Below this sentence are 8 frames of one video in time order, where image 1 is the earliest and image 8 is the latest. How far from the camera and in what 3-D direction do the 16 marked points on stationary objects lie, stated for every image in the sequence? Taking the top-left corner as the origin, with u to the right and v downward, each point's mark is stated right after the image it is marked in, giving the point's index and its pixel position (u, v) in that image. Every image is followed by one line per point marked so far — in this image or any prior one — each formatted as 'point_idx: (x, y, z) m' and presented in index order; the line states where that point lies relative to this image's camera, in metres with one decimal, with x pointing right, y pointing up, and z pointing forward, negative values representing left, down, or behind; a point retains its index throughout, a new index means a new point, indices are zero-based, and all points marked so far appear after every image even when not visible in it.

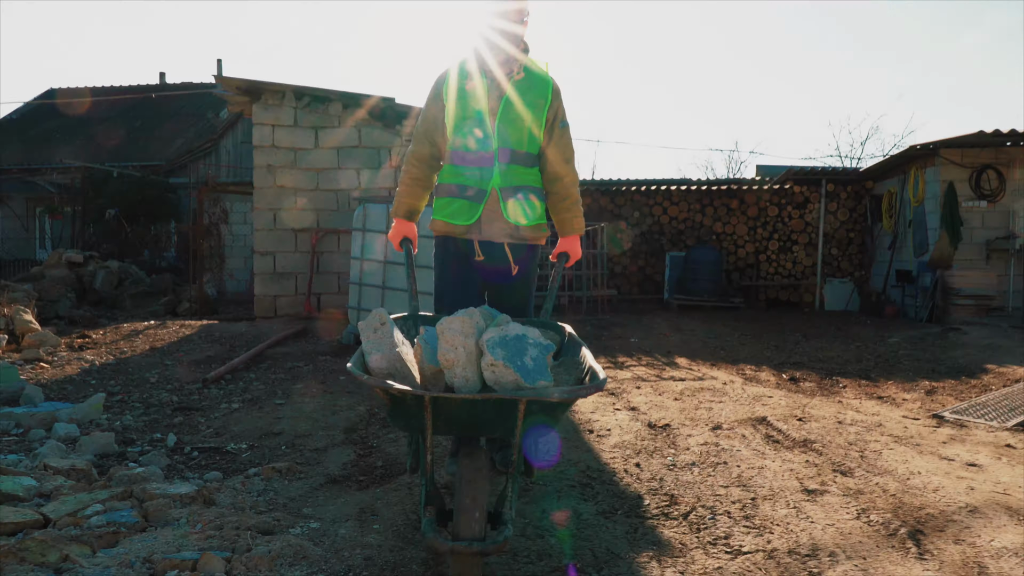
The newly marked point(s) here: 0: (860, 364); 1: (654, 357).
0: (+3.6, -0.8, +7.4) m
1: (+1.4, -0.7, +6.9) m
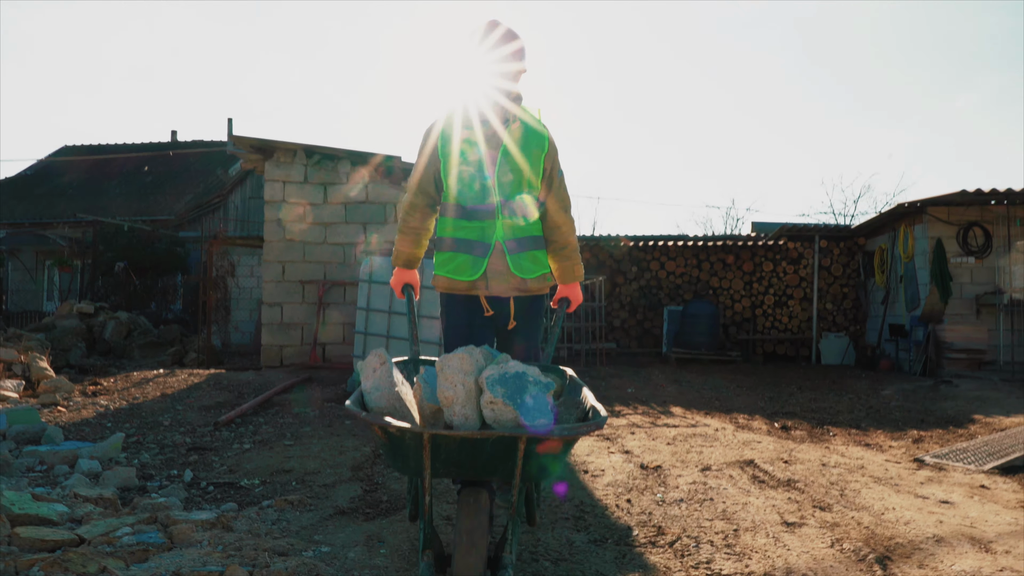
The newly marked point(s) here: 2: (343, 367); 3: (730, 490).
0: (+3.6, -1.3, +7.5) m
1: (+1.4, -1.2, +7.0) m
2: (-2.1, -1.0, +8.9) m
3: (+1.1, -1.0, +3.7) m
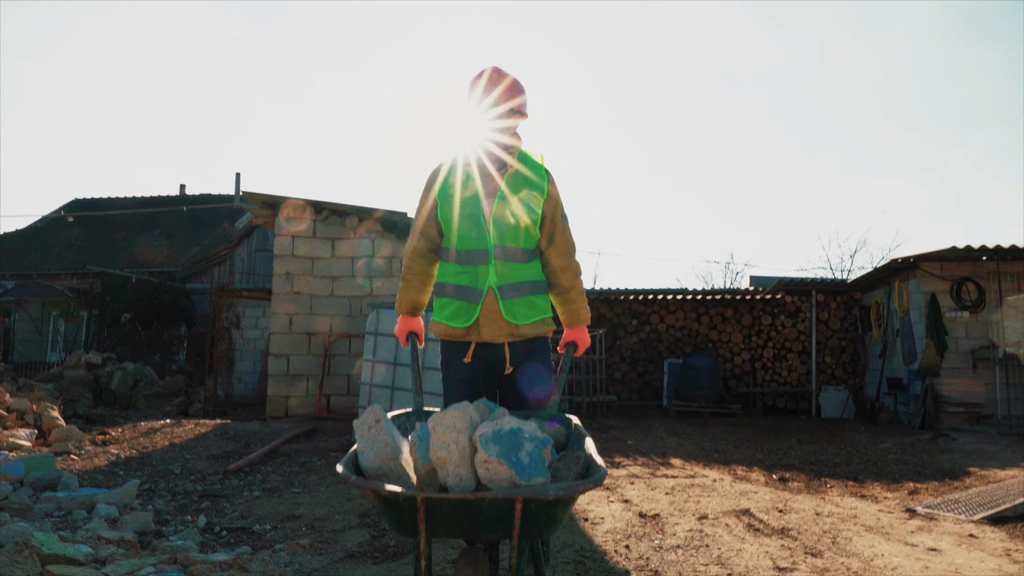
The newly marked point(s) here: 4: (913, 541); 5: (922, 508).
0: (+3.6, -1.9, +7.6) m
1: (+1.4, -1.7, +7.1) m
2: (-2.1, -1.7, +9.0) m
3: (+1.2, -1.3, +3.8) m
4: (+2.2, -1.4, +3.8) m
5: (+2.8, -1.5, +4.8) m
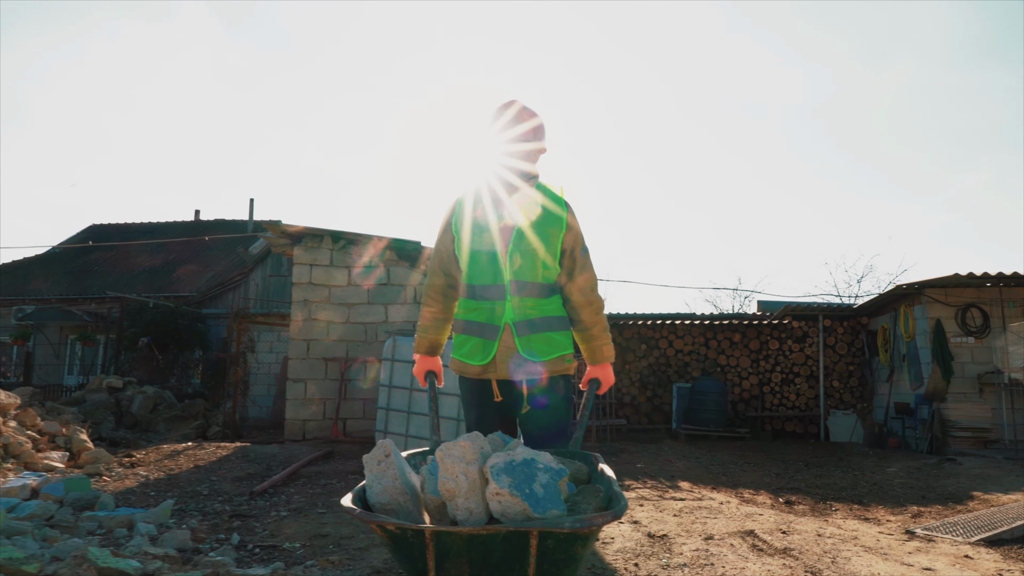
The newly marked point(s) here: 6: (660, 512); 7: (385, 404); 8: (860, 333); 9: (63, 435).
0: (+3.8, -2.2, +7.8) m
1: (+1.5, -2.0, +7.3) m
2: (-1.9, -2.0, +9.2) m
3: (+1.2, -1.5, +4.0) m
4: (+2.3, -1.6, +4.0) m
5: (+2.9, -1.7, +5.0) m
6: (+1.1, -1.7, +5.3) m
7: (-1.4, -1.3, +8.0) m
8: (+7.0, -0.9, +14.1) m
9: (-4.8, -1.6, +7.5) m
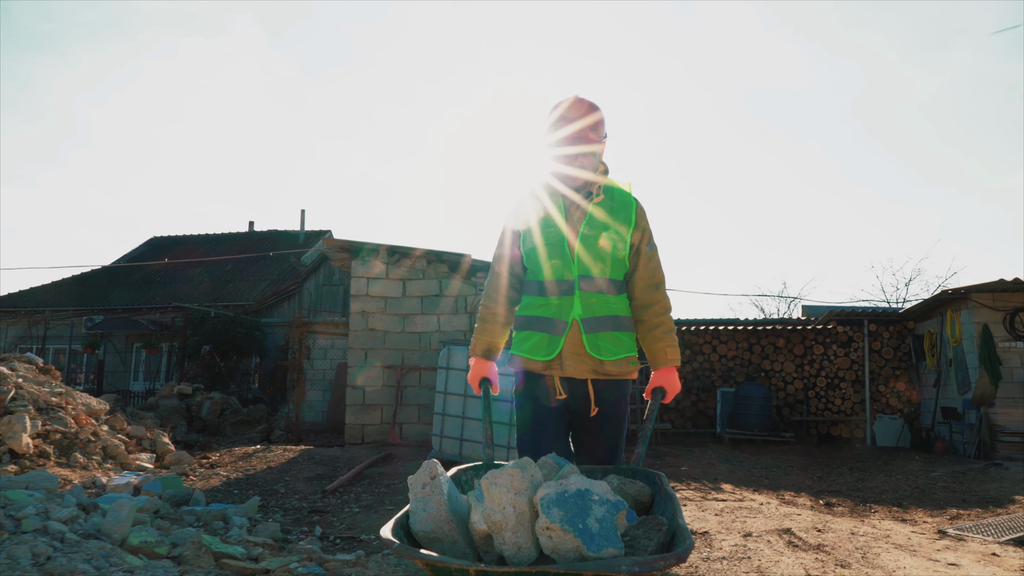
0: (+4.3, -2.3, +7.9) m
1: (+2.1, -2.1, +7.6) m
2: (-1.3, -2.2, +9.8) m
3: (+1.6, -1.6, +4.3) m
4: (+2.6, -1.6, +4.3) m
5: (+3.3, -1.8, +5.2) m
6: (+1.5, -1.8, +5.6) m
7: (-0.9, -1.5, +8.5) m
8: (+7.9, -1.0, +14.1) m
9: (-4.2, -1.7, +8.2) m
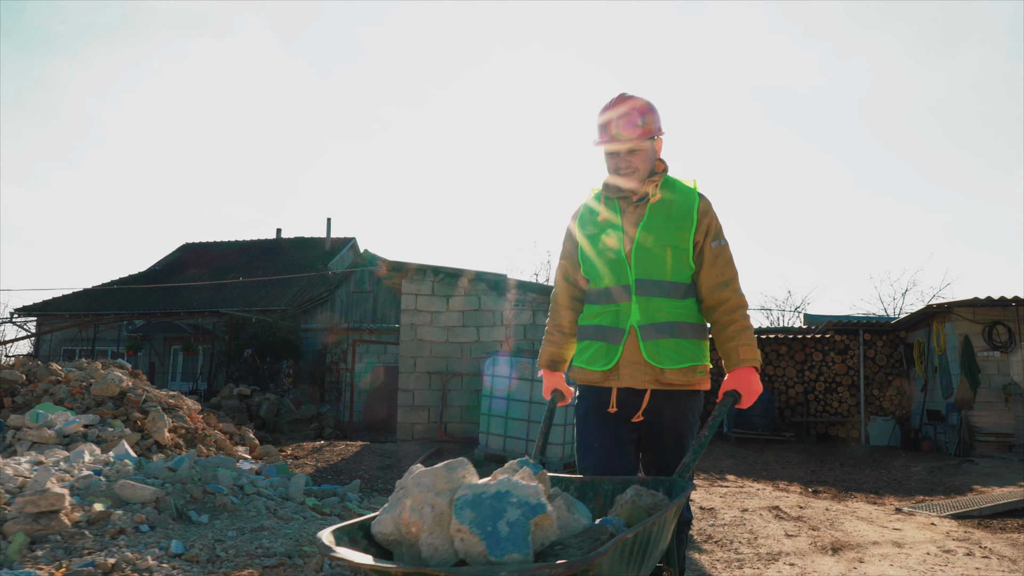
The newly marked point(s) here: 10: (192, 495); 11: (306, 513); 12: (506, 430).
0: (+4.8, -2.6, +9.3) m
1: (+2.5, -2.4, +9.0) m
2: (-0.8, -2.4, +11.2) m
3: (+2.0, -1.9, +5.7) m
4: (+3.0, -1.9, +5.7) m
5: (+3.7, -2.1, +6.6) m
6: (+2.0, -2.0, +7.0) m
7: (-0.4, -1.7, +9.9) m
8: (+8.4, -1.3, +15.4) m
9: (-3.7, -2.0, +9.7) m
10: (-1.8, -1.2, +4.1) m
11: (-1.3, -1.4, +4.4) m
12: (-0.1, -2.0, +9.6) m
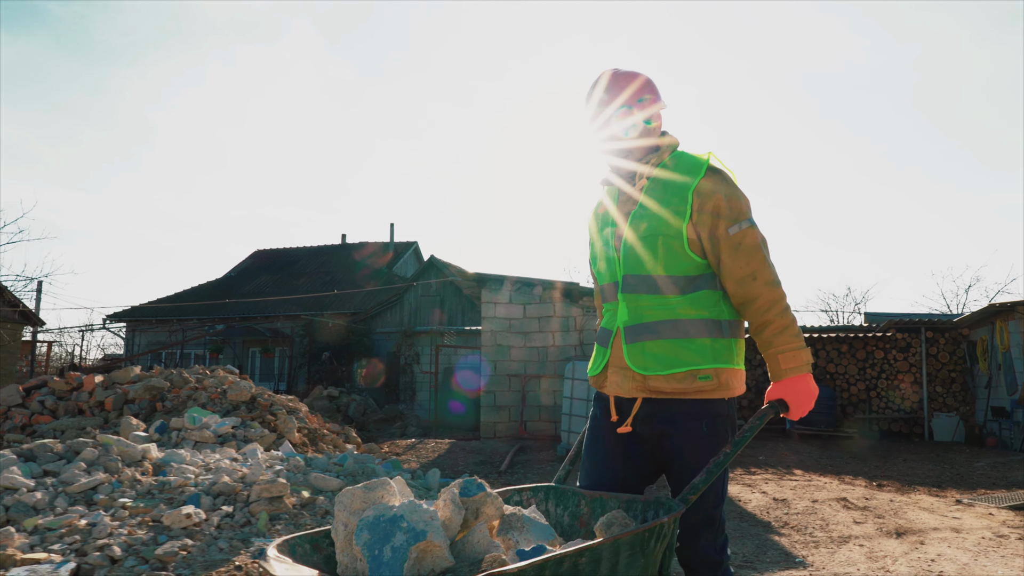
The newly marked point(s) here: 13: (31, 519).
0: (+5.9, -2.6, +9.8) m
1: (+3.6, -2.5, +9.7) m
2: (+0.5, -2.6, +12.1) m
3: (+2.9, -2.0, +6.4) m
4: (+3.9, -2.0, +6.3) m
5: (+4.6, -2.2, +7.2) m
6: (+2.9, -2.2, +7.7) m
7: (+0.8, -1.9, +10.7) m
8: (+10.0, -1.2, +15.7) m
9: (-2.6, -2.2, +10.8) m
10: (-1.1, -1.4, +5.0) m
11: (-0.5, -1.6, +5.4) m
12: (+1.1, -2.1, +10.4) m
13: (-2.5, -1.2, +3.7) m
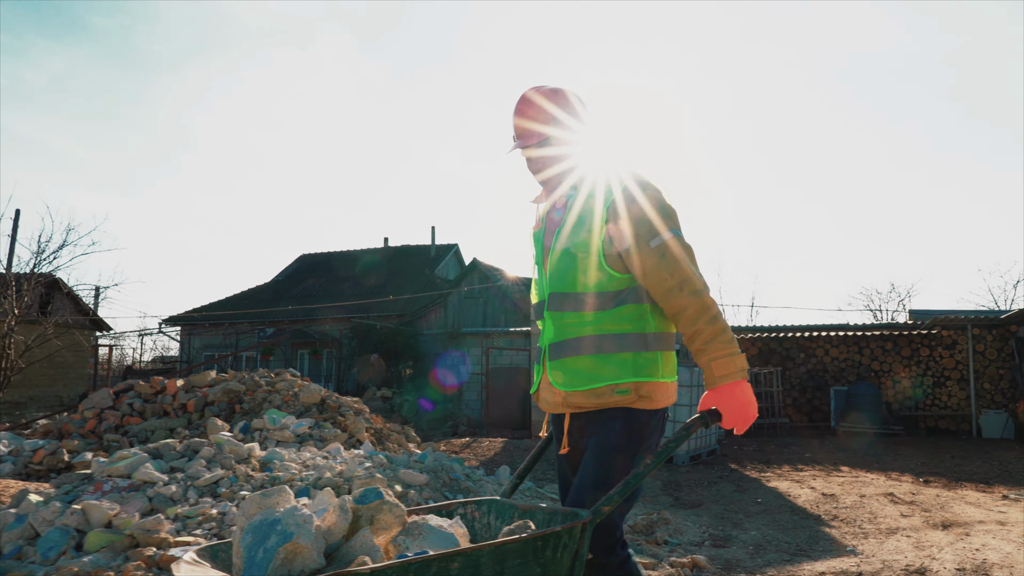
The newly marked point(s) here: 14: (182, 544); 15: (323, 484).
0: (+6.7, -2.6, +10.0) m
1: (+4.4, -2.5, +10.0) m
2: (+1.4, -2.6, +12.5) m
3: (+3.5, -2.1, +6.8) m
4: (+4.5, -2.1, +6.6) m
5: (+5.3, -2.2, +7.4) m
6: (+3.6, -2.2, +8.0) m
7: (+1.6, -1.9, +11.2) m
8: (+11.0, -1.2, +15.6) m
9: (-1.7, -2.3, +11.3) m
10: (-0.5, -1.5, +5.6) m
11: (+0.1, -1.7, +5.8) m
12: (+1.9, -2.2, +10.8) m
13: (-2.1, -1.3, +4.3) m
14: (-1.8, -1.4, +3.9) m
15: (-1.3, -1.3, +4.8) m
